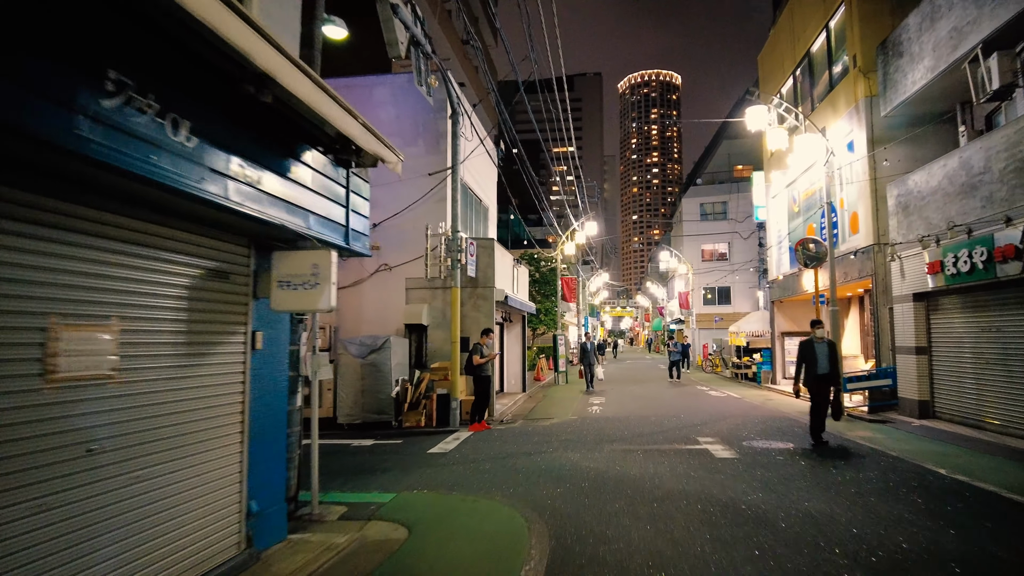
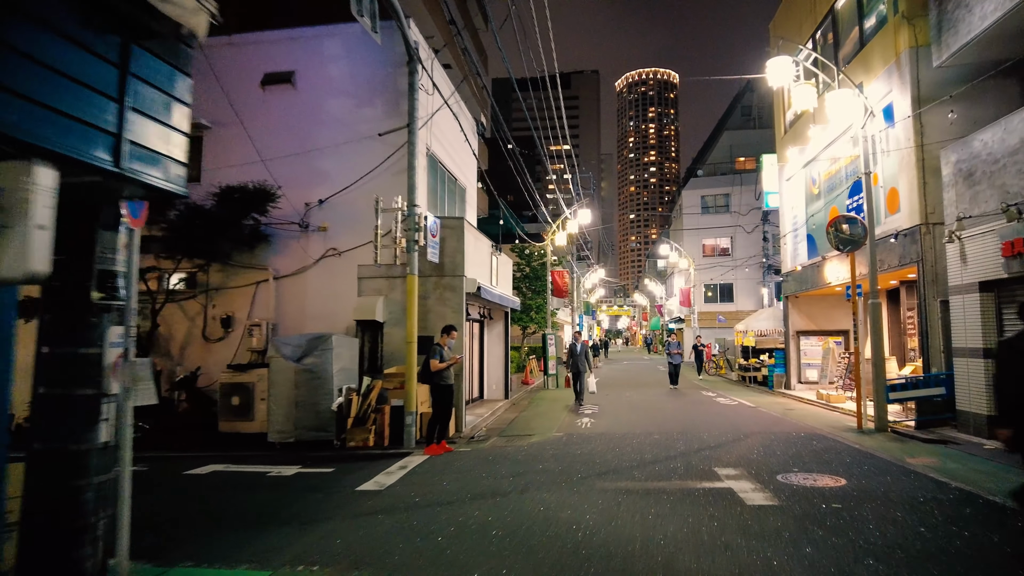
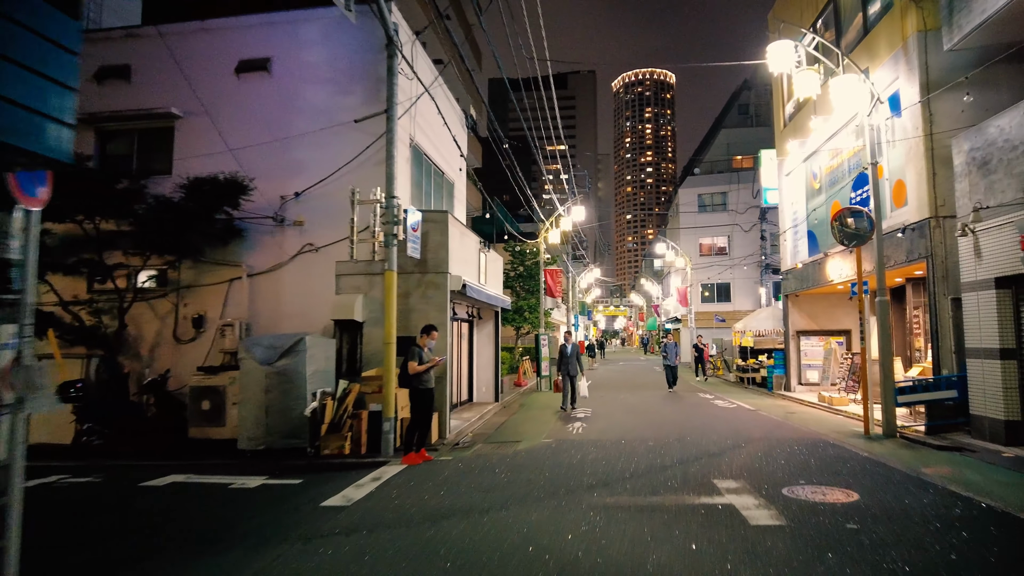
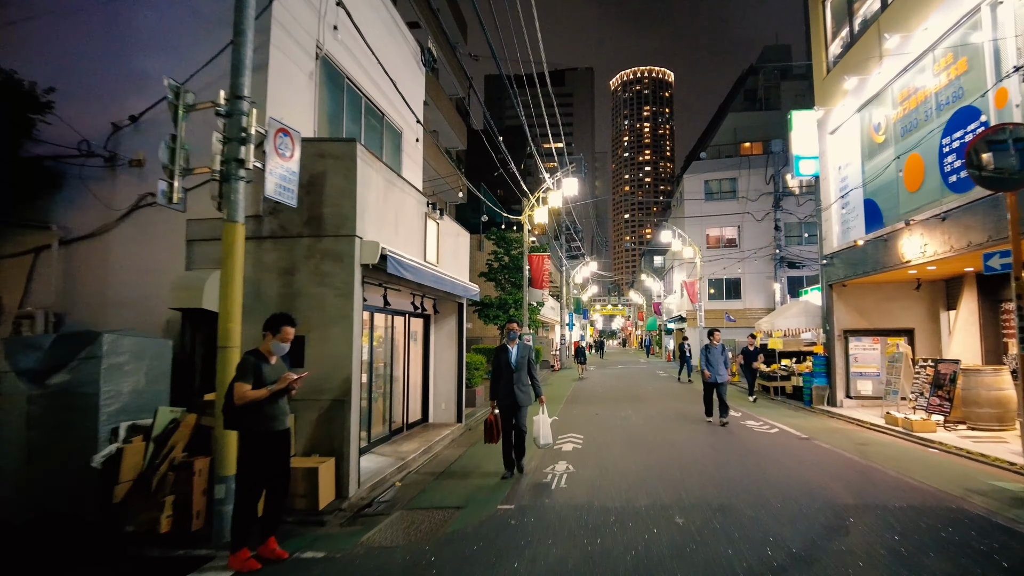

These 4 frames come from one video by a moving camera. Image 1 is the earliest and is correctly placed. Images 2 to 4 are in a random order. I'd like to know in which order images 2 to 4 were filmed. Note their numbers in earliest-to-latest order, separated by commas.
2, 3, 4
